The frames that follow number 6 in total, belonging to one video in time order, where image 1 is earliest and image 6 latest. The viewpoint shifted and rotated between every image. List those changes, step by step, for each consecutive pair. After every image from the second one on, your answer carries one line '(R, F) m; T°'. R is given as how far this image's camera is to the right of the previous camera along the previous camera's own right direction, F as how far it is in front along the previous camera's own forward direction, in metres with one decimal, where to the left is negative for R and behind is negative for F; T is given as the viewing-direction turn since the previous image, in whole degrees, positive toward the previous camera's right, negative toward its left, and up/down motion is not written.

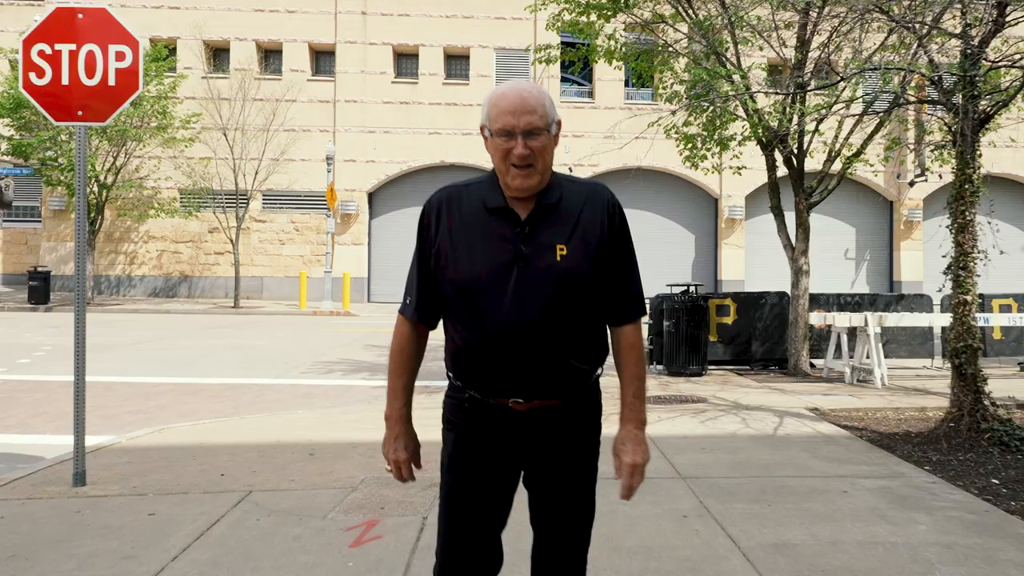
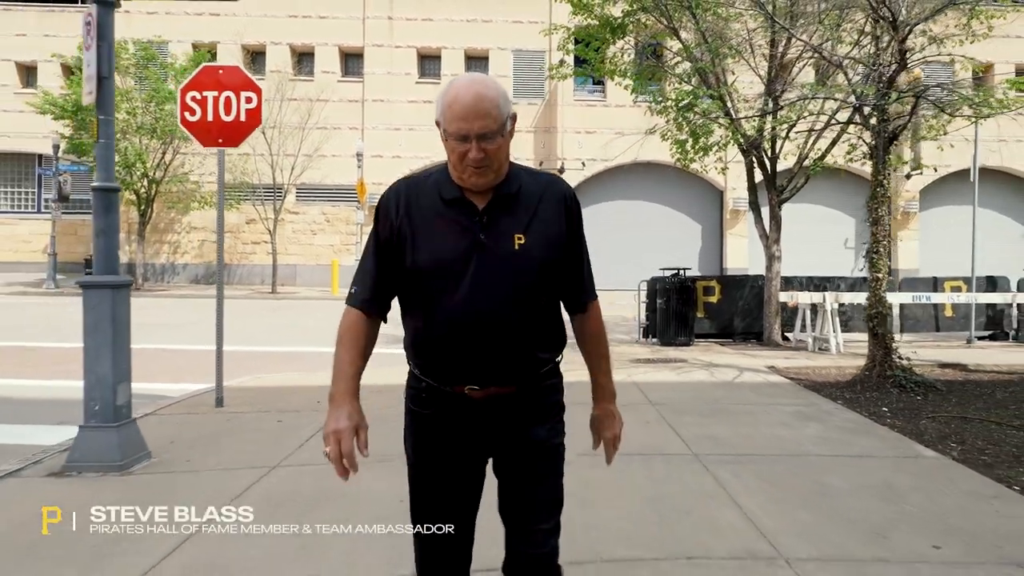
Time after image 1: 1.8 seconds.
(0.0, -2.1) m; -1°
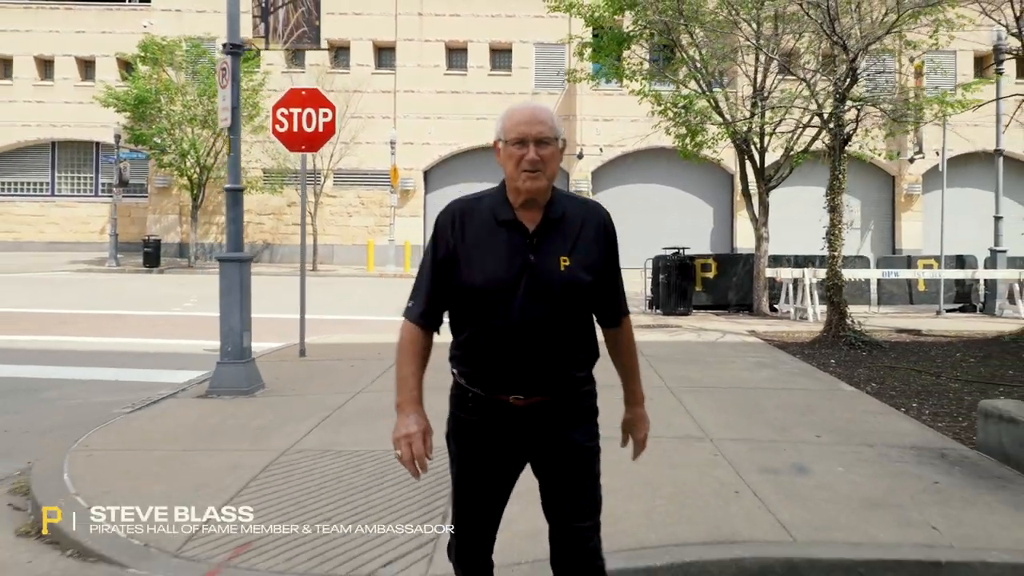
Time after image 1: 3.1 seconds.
(0.0, -2.0) m; -1°
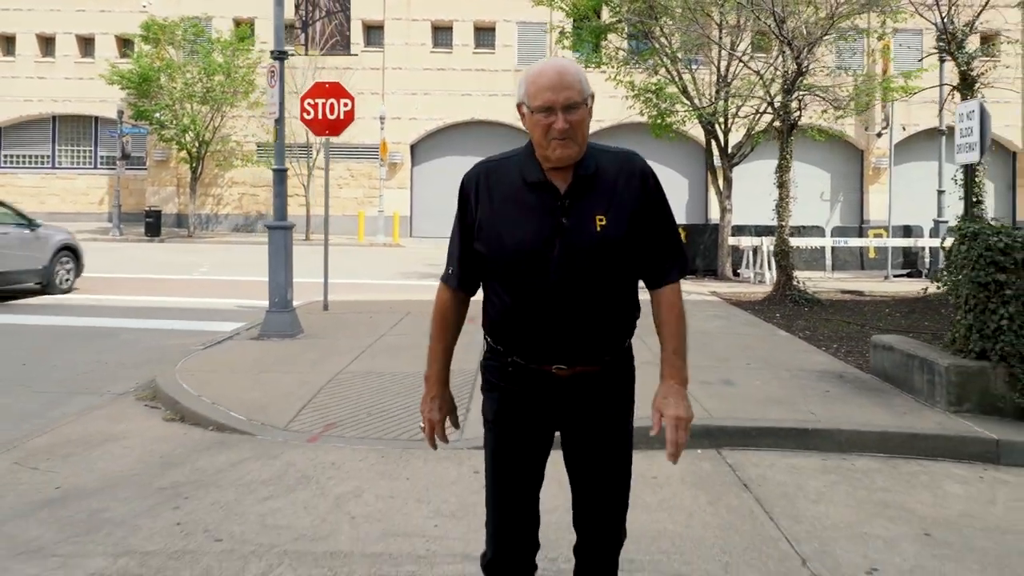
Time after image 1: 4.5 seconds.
(-0.1, -1.7) m; +1°
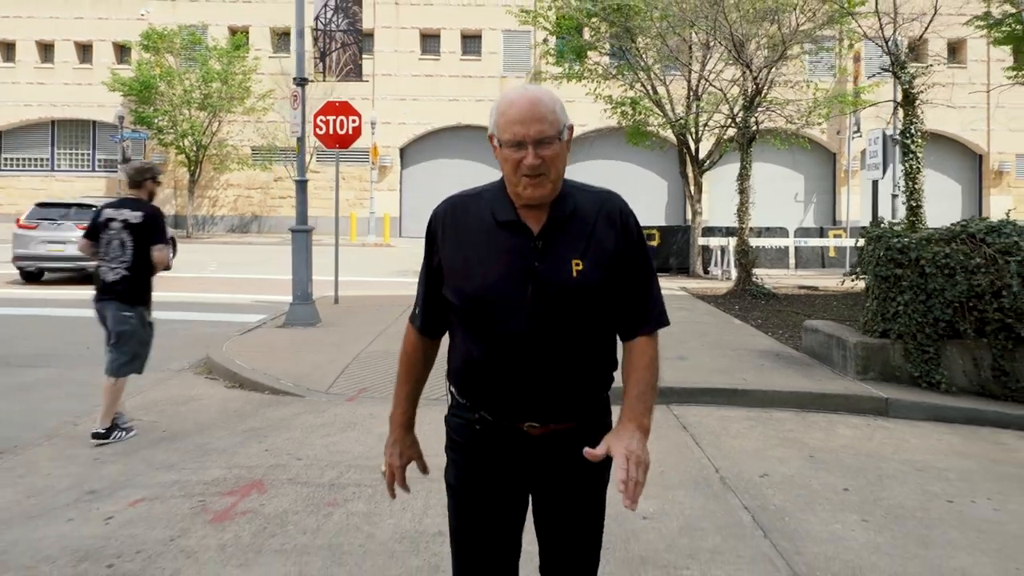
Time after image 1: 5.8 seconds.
(0.0, -1.4) m; +1°
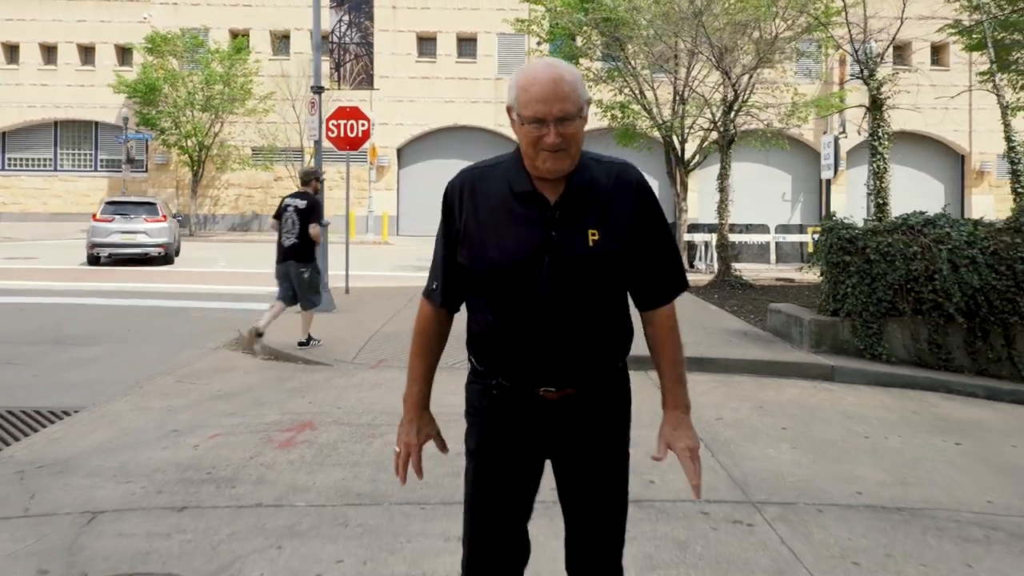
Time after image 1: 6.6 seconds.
(0.0, -1.1) m; 0°
